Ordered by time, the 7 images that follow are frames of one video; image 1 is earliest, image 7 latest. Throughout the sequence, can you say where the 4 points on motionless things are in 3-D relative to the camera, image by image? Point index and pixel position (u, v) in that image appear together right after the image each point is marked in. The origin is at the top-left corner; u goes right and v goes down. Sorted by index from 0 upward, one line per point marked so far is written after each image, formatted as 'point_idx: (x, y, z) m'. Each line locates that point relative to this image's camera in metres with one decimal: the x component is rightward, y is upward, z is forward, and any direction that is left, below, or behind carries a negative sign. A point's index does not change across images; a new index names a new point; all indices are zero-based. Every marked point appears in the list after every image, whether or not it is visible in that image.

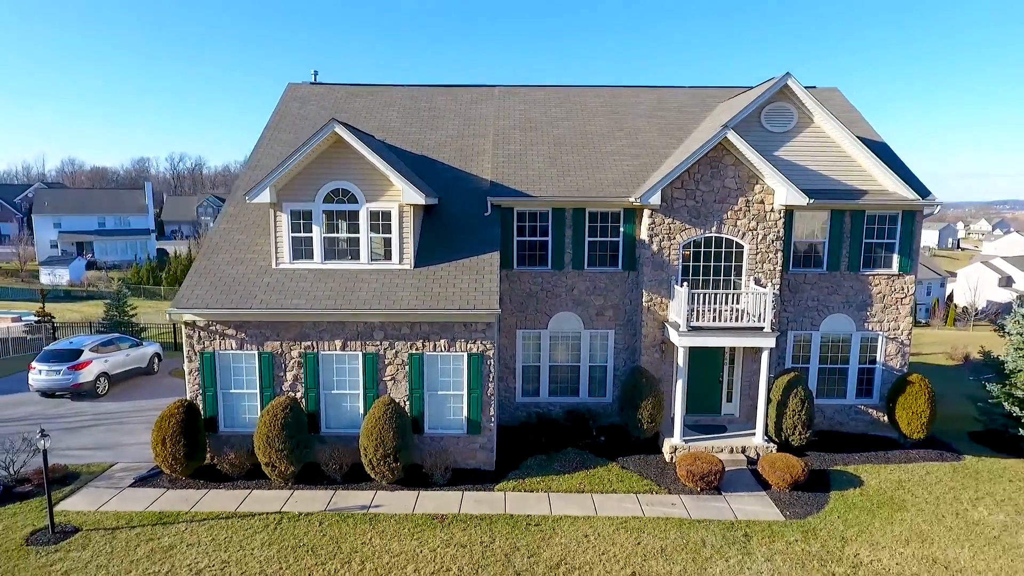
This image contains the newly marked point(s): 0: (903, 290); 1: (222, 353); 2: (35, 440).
0: (+8.1, 0.0, +11.7) m
1: (-5.2, -1.2, +10.2) m
2: (-9.2, -3.0, +11.0) m
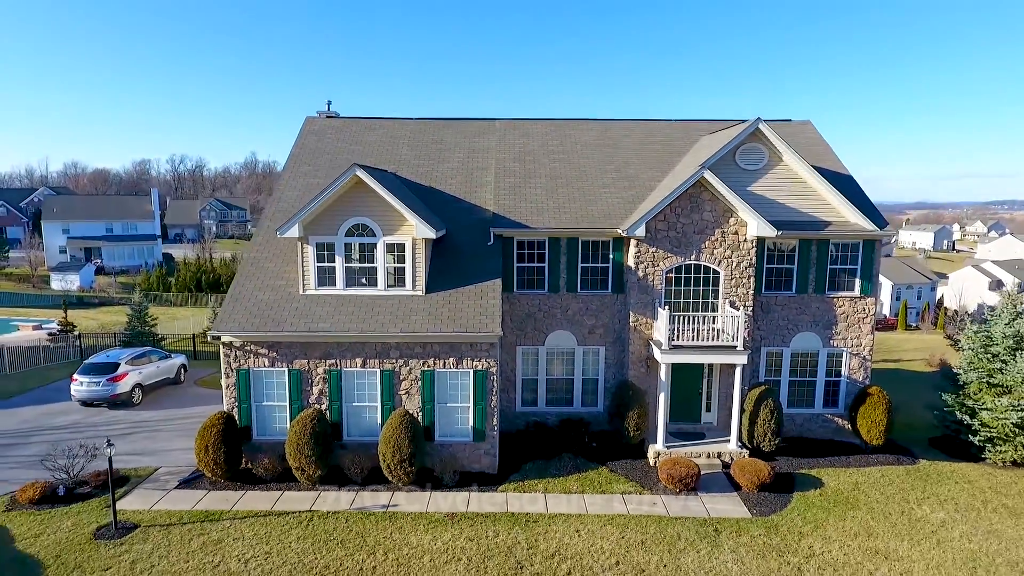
0: (+8.1, -0.5, +13.0) m
1: (-5.2, -1.7, +11.5) m
2: (-9.2, -3.5, +12.3) m
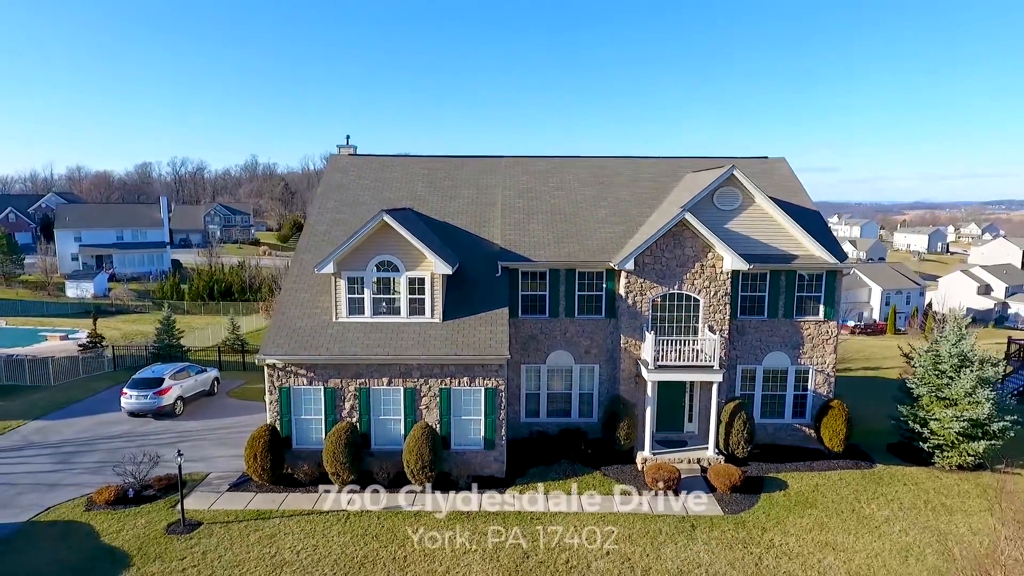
0: (+8.2, -1.2, +14.8) m
1: (-5.0, -2.3, +13.2) m
2: (-9.1, -4.1, +14.1) m
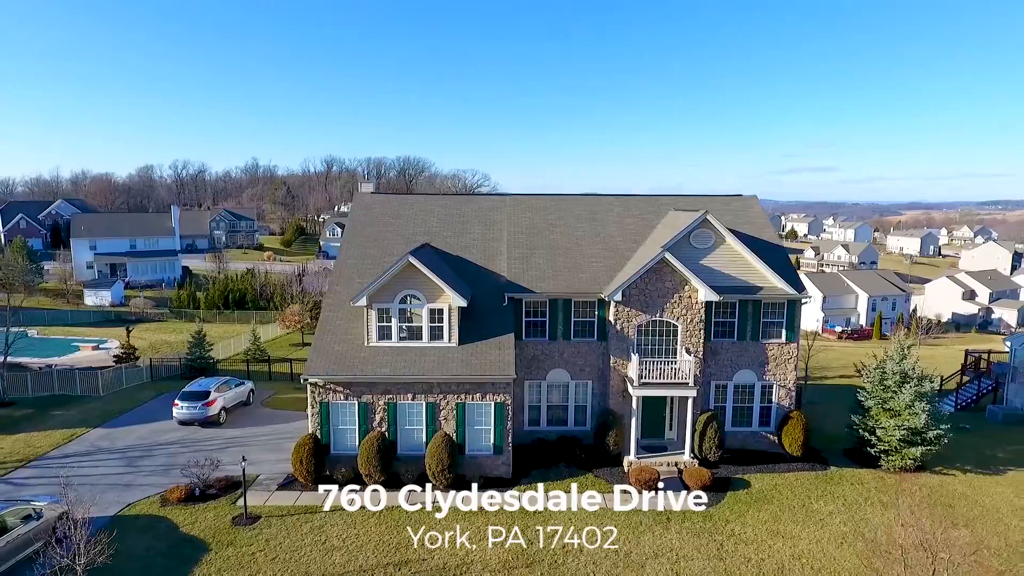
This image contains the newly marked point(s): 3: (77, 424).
0: (+8.4, -2.0, +17.2) m
1: (-4.9, -3.1, +15.6) m
2: (-8.9, -4.9, +16.4) m
3: (-15.2, -4.7, +20.0) m
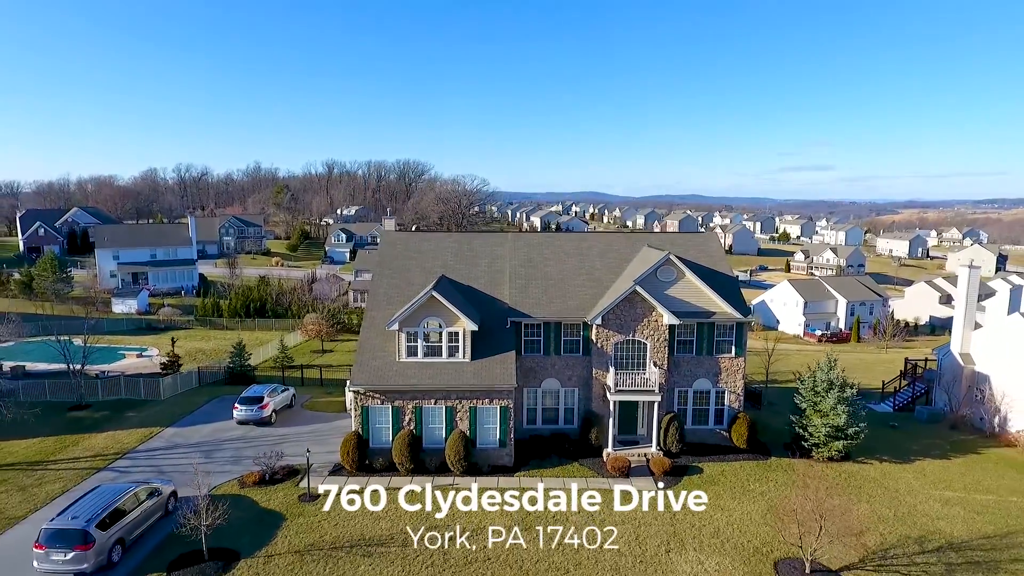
0: (+8.4, -2.9, +21.2) m
1: (-4.8, -4.1, +19.6) m
2: (-8.9, -5.9, +20.4) m
3: (-15.2, -5.7, +24.0) m
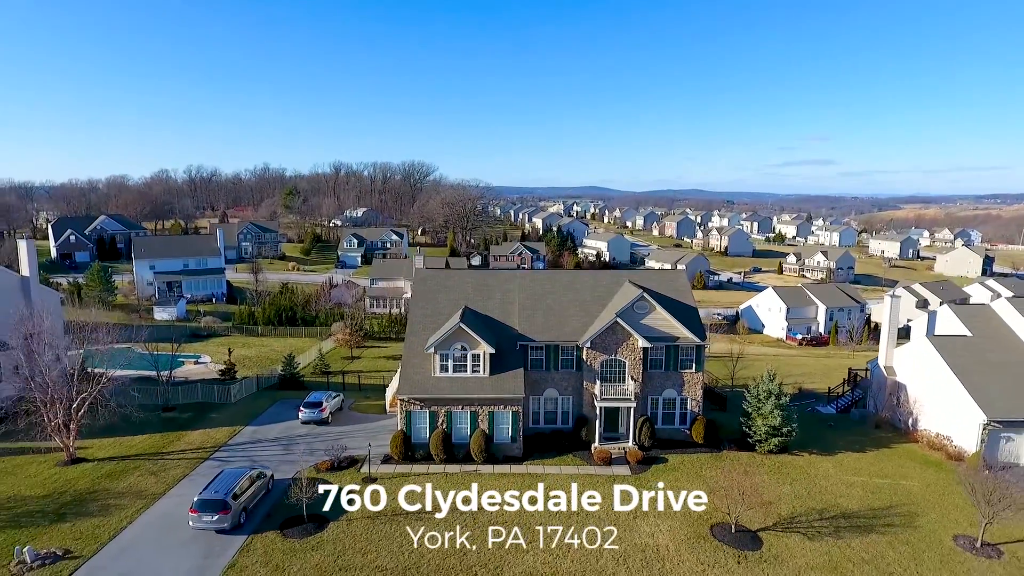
0: (+8.8, -4.3, +27.1) m
1: (-4.4, -5.5, +25.5) m
2: (-8.5, -7.3, +26.4) m
3: (-14.8, -7.1, +29.9) m
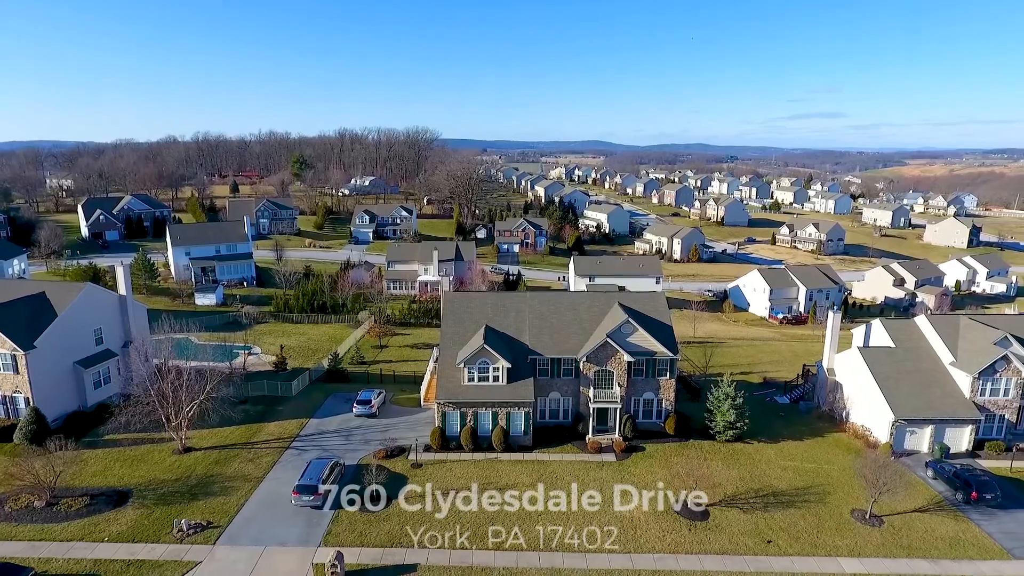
0: (+9.5, -5.8, +34.2) m
1: (-3.7, -7.1, +32.7) m
2: (-7.8, -8.8, +33.7) m
3: (-14.0, -8.3, +37.3) m
